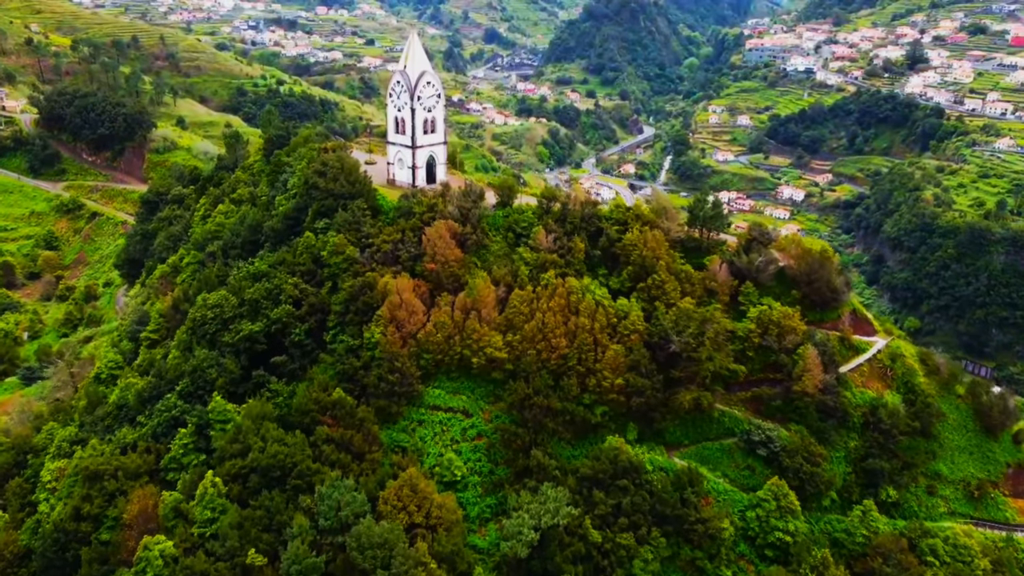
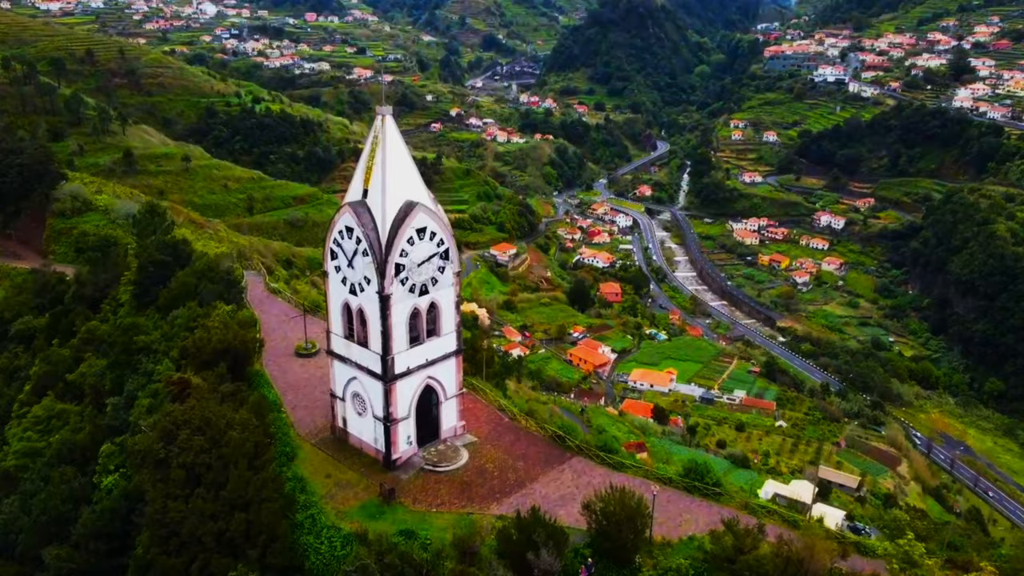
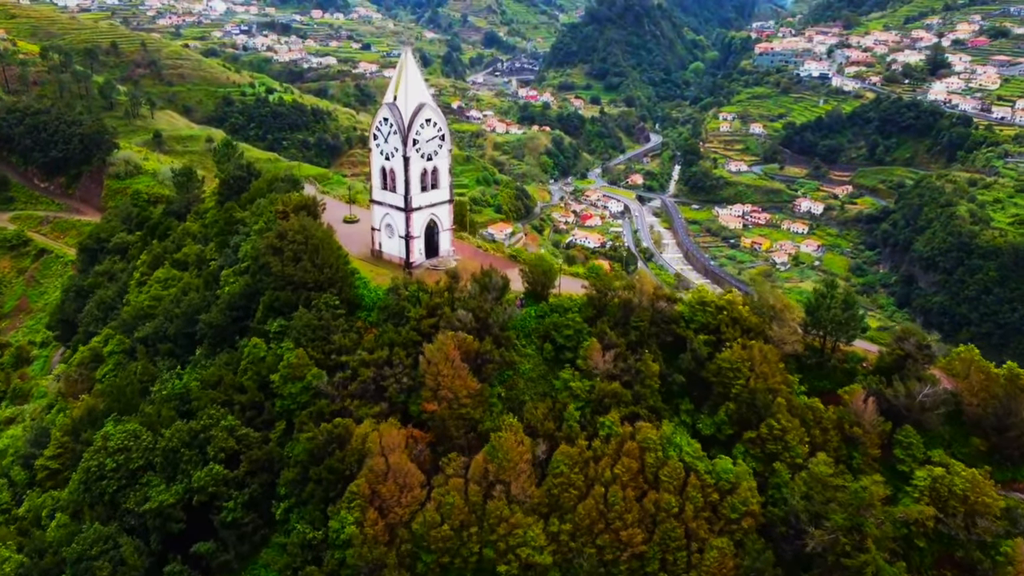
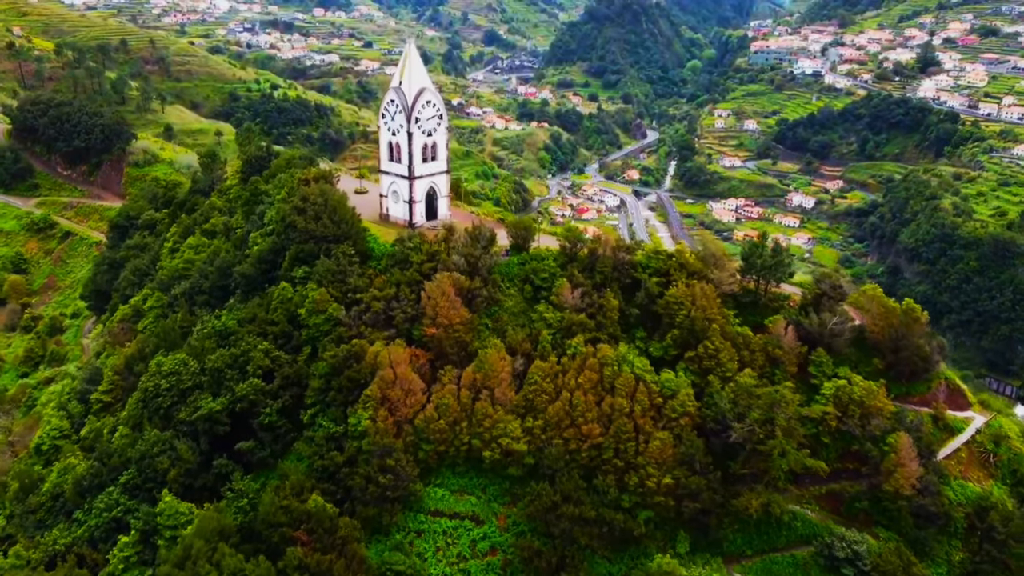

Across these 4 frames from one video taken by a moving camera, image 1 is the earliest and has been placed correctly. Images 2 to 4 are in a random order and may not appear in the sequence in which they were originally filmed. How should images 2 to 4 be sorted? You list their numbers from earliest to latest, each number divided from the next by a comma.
4, 3, 2
